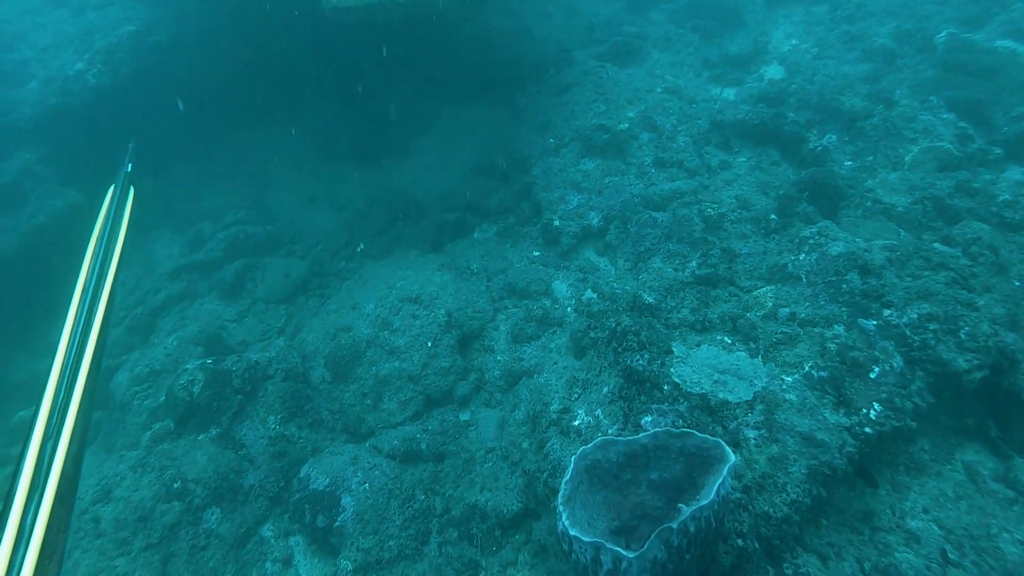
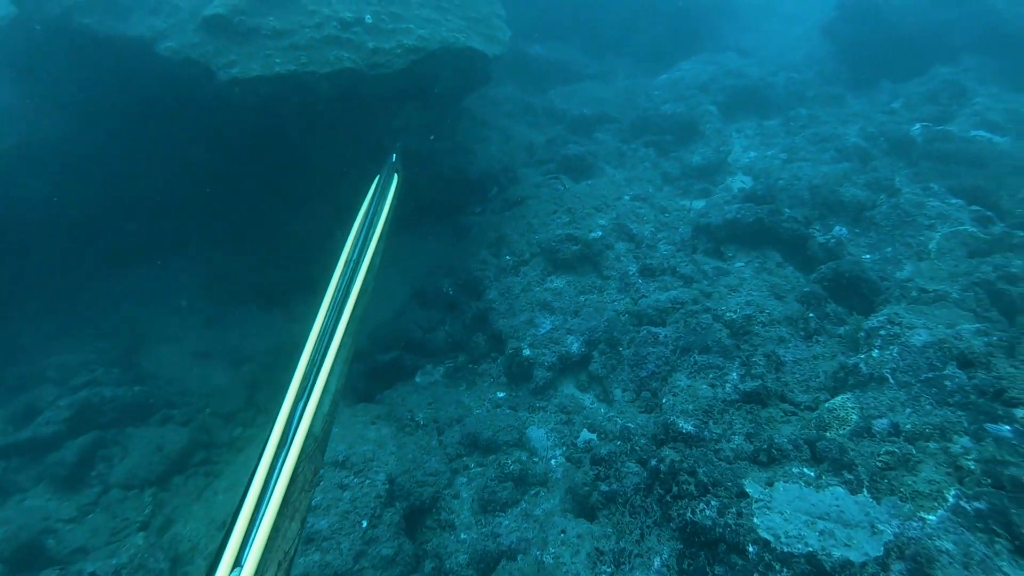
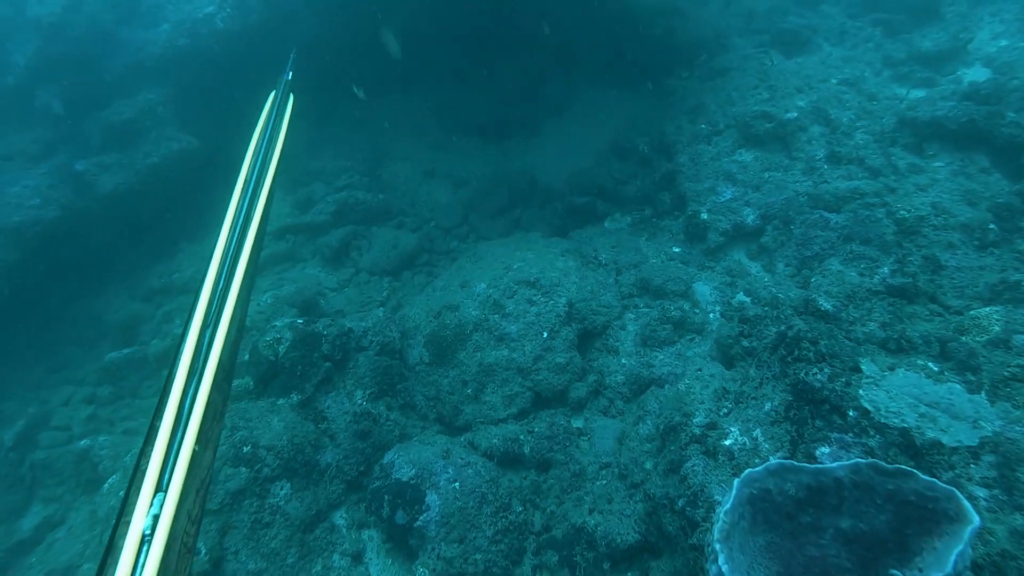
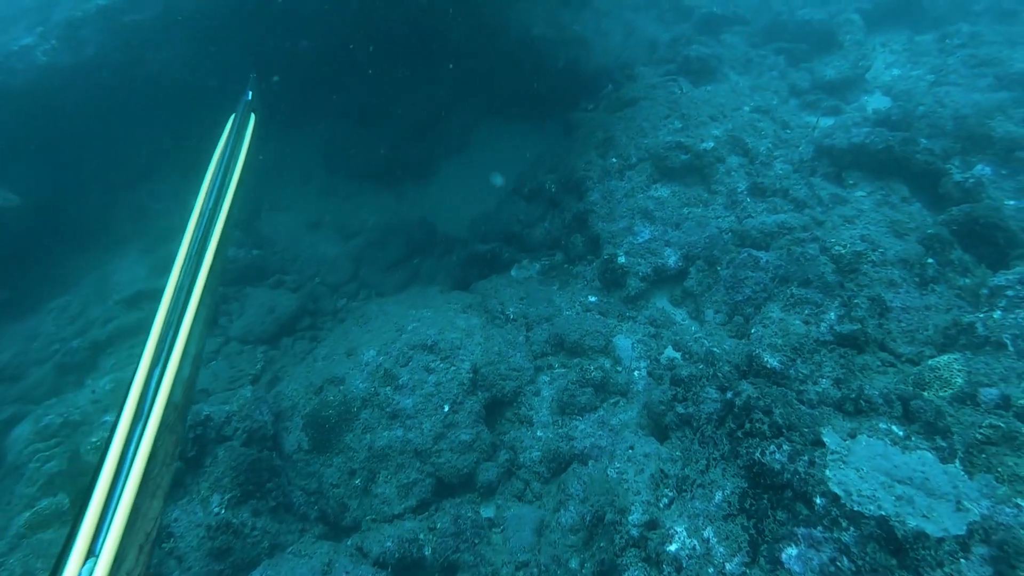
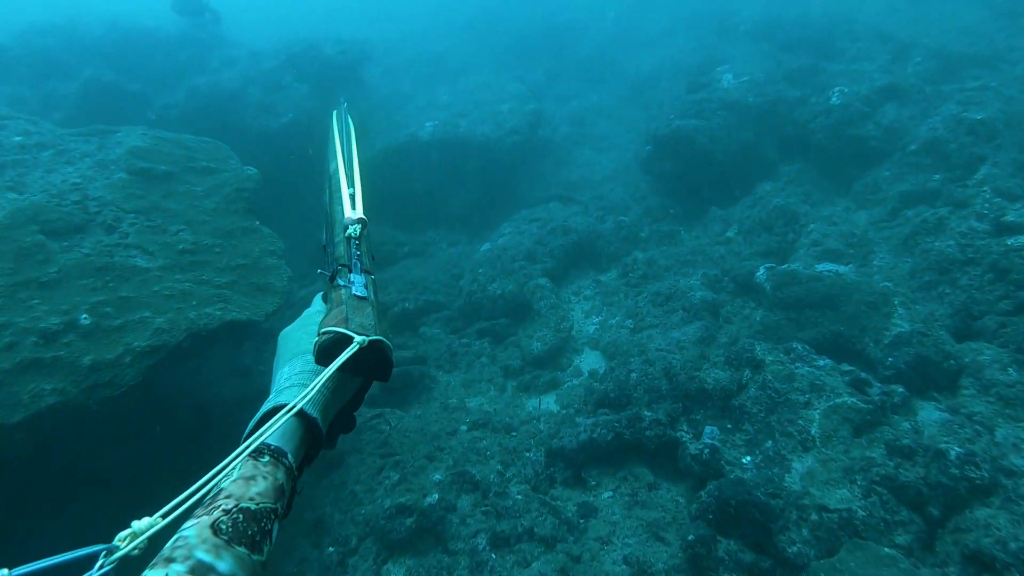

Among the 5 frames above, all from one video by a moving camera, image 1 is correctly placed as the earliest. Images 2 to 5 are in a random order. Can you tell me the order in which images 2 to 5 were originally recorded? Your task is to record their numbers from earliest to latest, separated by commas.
3, 4, 2, 5
